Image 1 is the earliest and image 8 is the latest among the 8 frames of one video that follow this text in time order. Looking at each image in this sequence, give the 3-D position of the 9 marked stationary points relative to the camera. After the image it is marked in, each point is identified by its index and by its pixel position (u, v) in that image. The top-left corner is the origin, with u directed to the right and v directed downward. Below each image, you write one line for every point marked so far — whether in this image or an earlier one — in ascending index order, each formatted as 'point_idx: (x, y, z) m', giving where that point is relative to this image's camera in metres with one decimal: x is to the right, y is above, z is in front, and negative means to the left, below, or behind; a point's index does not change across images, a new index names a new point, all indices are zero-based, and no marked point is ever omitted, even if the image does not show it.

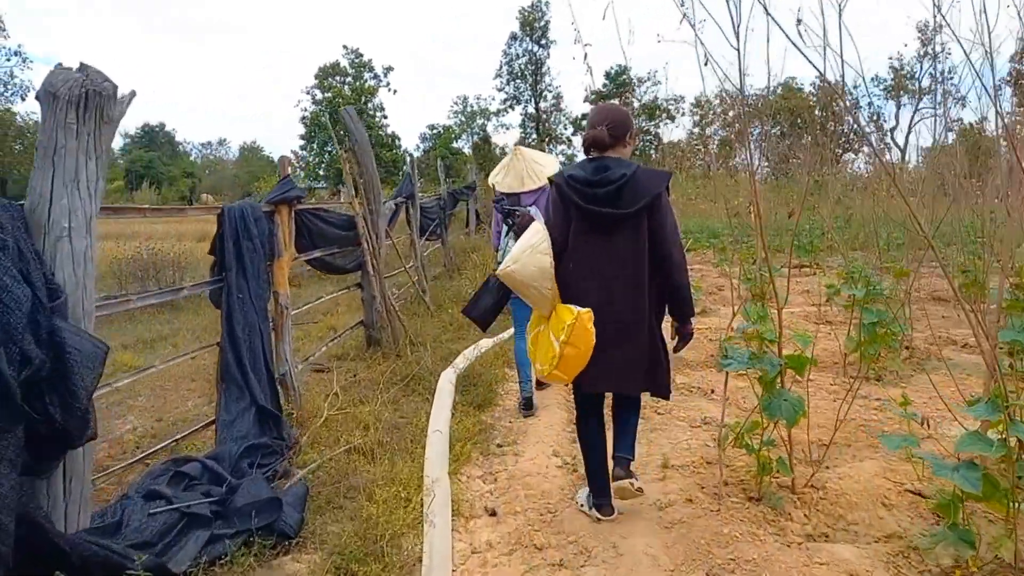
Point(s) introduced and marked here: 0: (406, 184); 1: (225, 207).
0: (-0.9, +0.9, +6.9) m
1: (-1.2, +0.3, +3.1) m
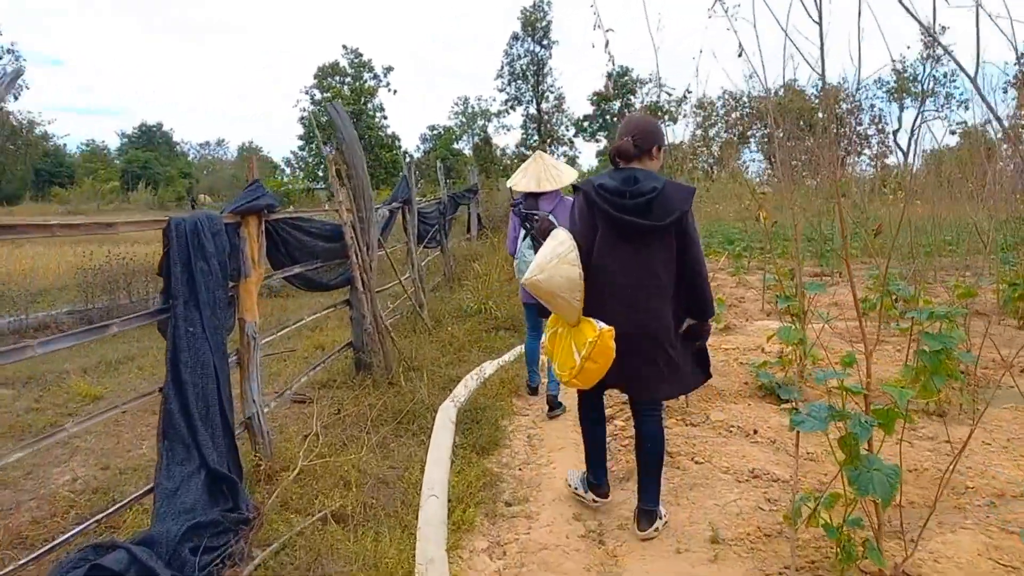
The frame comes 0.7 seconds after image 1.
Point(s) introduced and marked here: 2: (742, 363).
0: (-0.9, +0.8, +6.3) m
1: (-1.1, +0.2, +2.5) m
2: (+1.5, -0.5, +4.9) m
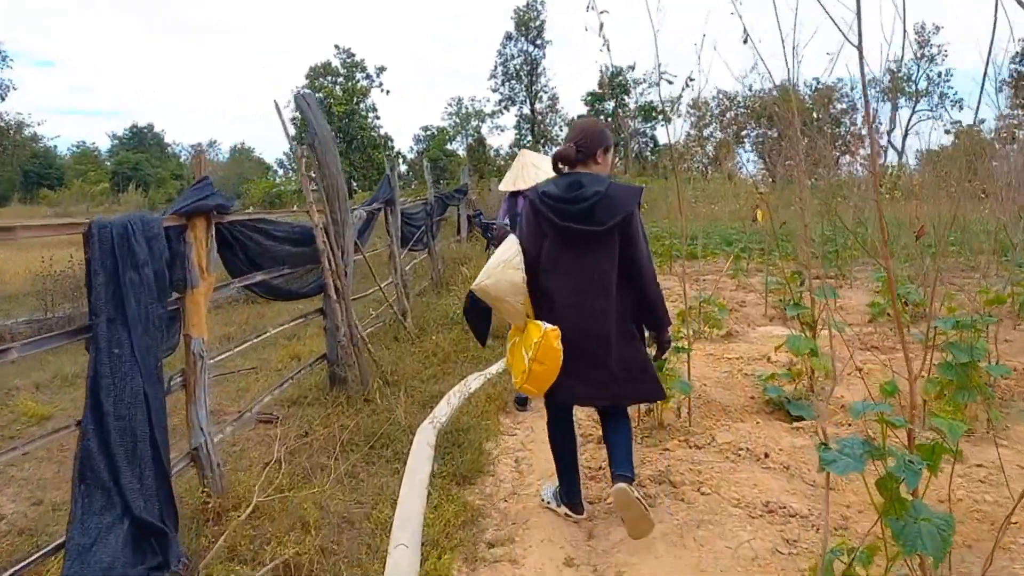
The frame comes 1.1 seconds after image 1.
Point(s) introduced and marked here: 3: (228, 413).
0: (-1.0, +0.8, +5.9) m
1: (-1.2, +0.2, +2.2) m
2: (+1.4, -0.5, +4.6) m
3: (-1.5, -0.7, +4.0) m
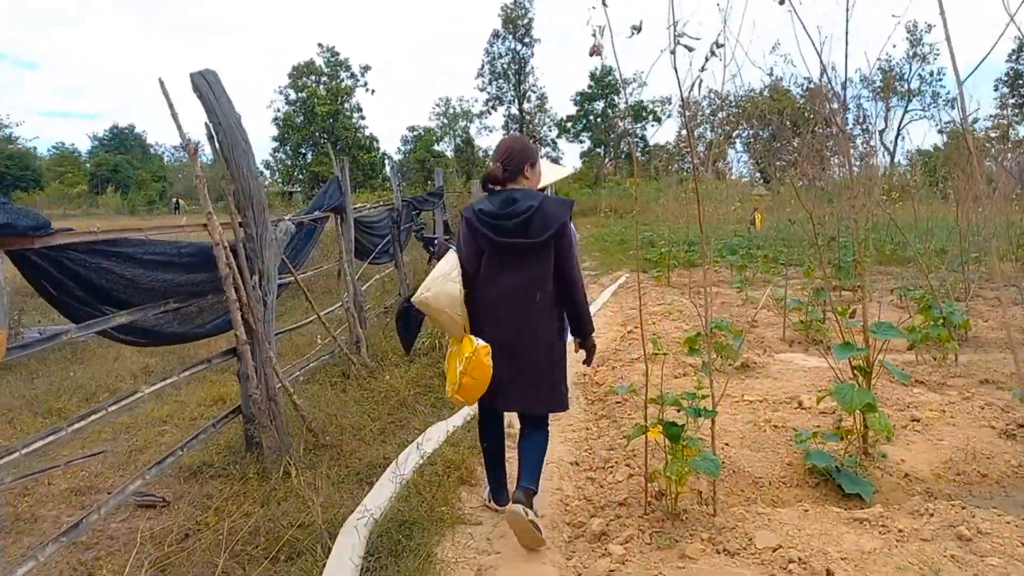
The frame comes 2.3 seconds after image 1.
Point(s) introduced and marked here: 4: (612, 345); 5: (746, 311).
0: (-1.2, +0.6, +5.0) m
1: (-1.3, 0.0, +1.2) m
2: (+1.3, -0.7, +3.6) m
3: (-1.6, -0.8, +3.1) m
4: (+0.8, -0.4, +5.9) m
5: (+2.1, -0.2, +7.0) m
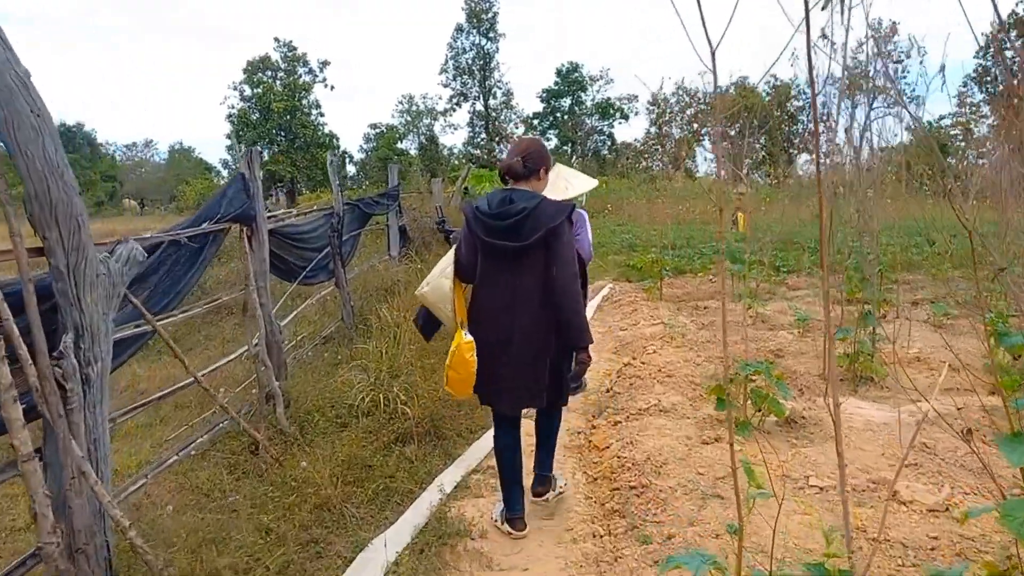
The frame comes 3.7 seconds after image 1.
0: (-1.3, +0.5, +3.7) m
1: (-1.3, -0.1, -0.1) m
2: (+1.2, -0.8, +2.4) m
3: (-1.7, -1.0, +1.8) m
4: (+0.6, -0.6, +4.7) m
5: (+1.9, -0.4, +5.8) m
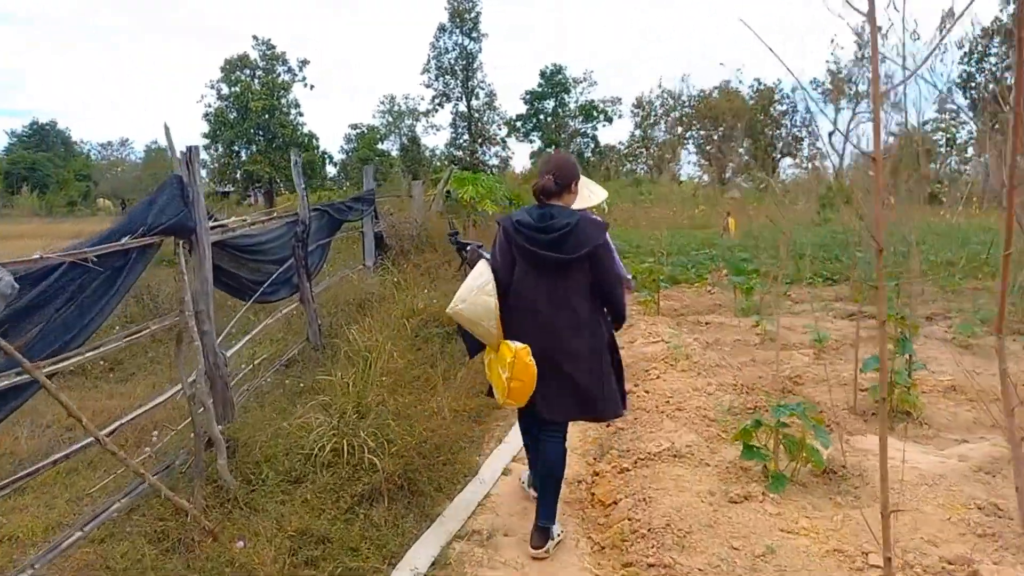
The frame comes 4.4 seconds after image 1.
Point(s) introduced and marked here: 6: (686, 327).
0: (-1.3, +0.4, +3.1) m
1: (-1.2, -0.2, -0.7) m
2: (+1.2, -0.9, +1.9) m
3: (-1.7, -1.1, +1.1) m
4: (+0.5, -0.7, +4.1) m
5: (+1.8, -0.5, +5.3) m
6: (+1.5, -0.3, +6.7) m
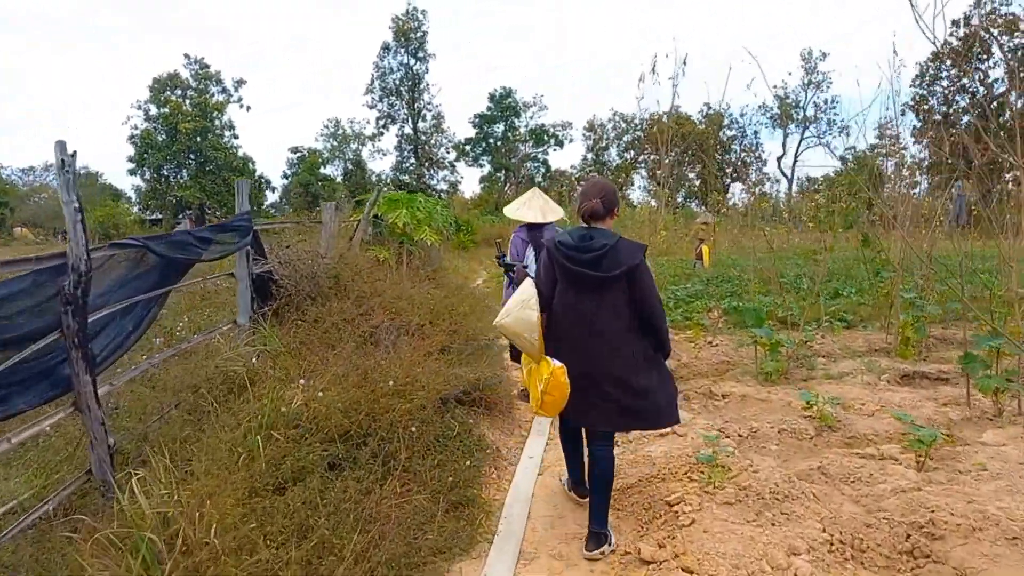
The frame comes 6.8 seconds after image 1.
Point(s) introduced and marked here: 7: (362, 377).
0: (-1.5, +0.1, +1.0) m
1: (-1.1, -0.4, -2.8) m
2: (+1.1, -1.1, -0.1) m
3: (-1.7, -1.3, -1.0) m
4: (+0.3, -1.0, +2.2) m
5: (+1.5, -0.8, +3.4) m
6: (+1.2, -0.7, +4.8) m
7: (-0.7, -0.4, +3.6) m
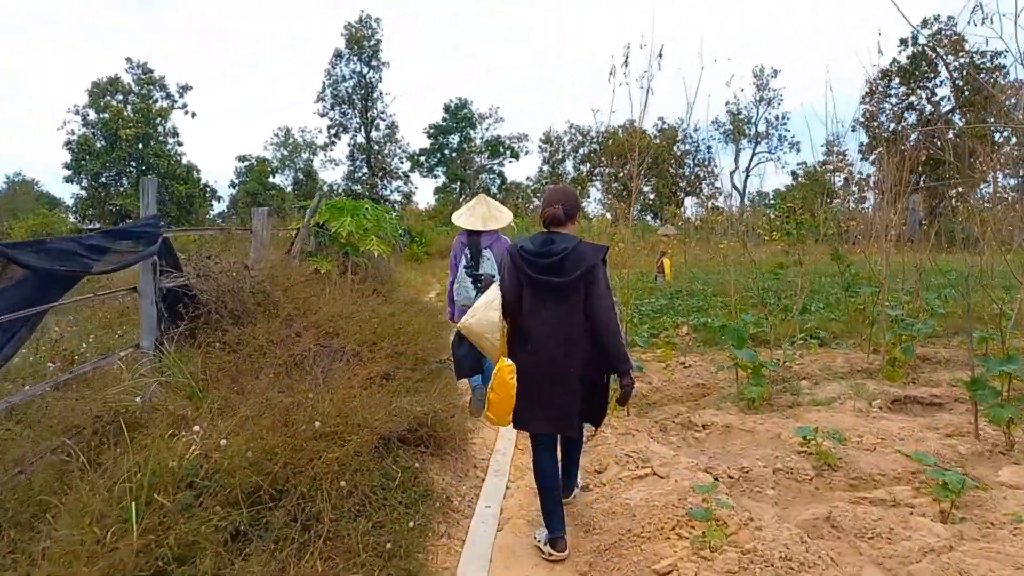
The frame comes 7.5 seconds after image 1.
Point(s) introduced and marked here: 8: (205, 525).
0: (-1.5, 0.0, +0.3) m
1: (-0.9, -0.4, -3.5) m
2: (+1.1, -1.2, -0.6) m
3: (-1.6, -1.3, -1.7) m
4: (+0.2, -1.1, +1.6) m
5: (+1.4, -0.9, +2.8) m
6: (+0.9, -0.8, +4.2) m
7: (-0.9, -0.5, +3.0) m
8: (-0.9, -0.7, +2.3) m
